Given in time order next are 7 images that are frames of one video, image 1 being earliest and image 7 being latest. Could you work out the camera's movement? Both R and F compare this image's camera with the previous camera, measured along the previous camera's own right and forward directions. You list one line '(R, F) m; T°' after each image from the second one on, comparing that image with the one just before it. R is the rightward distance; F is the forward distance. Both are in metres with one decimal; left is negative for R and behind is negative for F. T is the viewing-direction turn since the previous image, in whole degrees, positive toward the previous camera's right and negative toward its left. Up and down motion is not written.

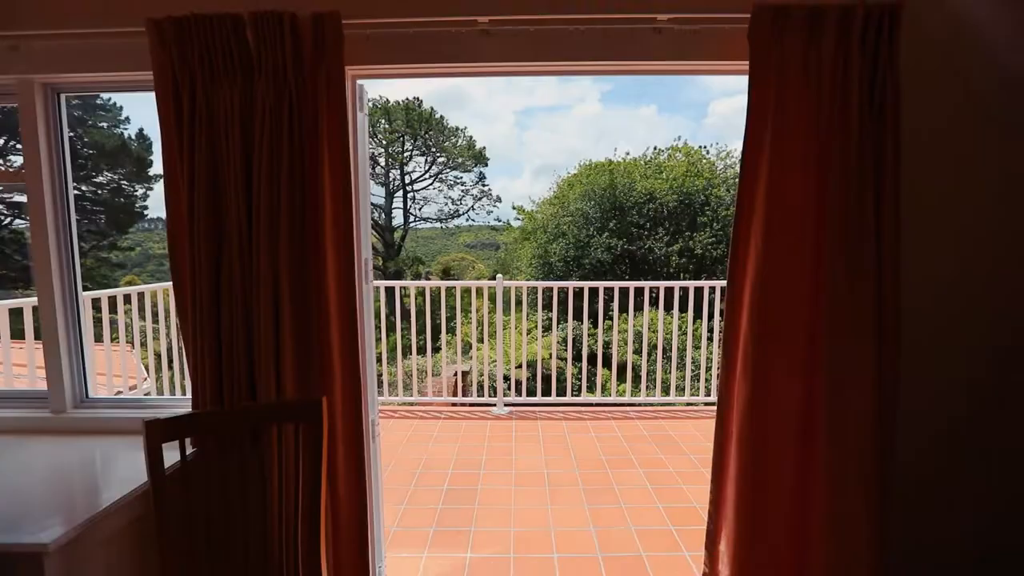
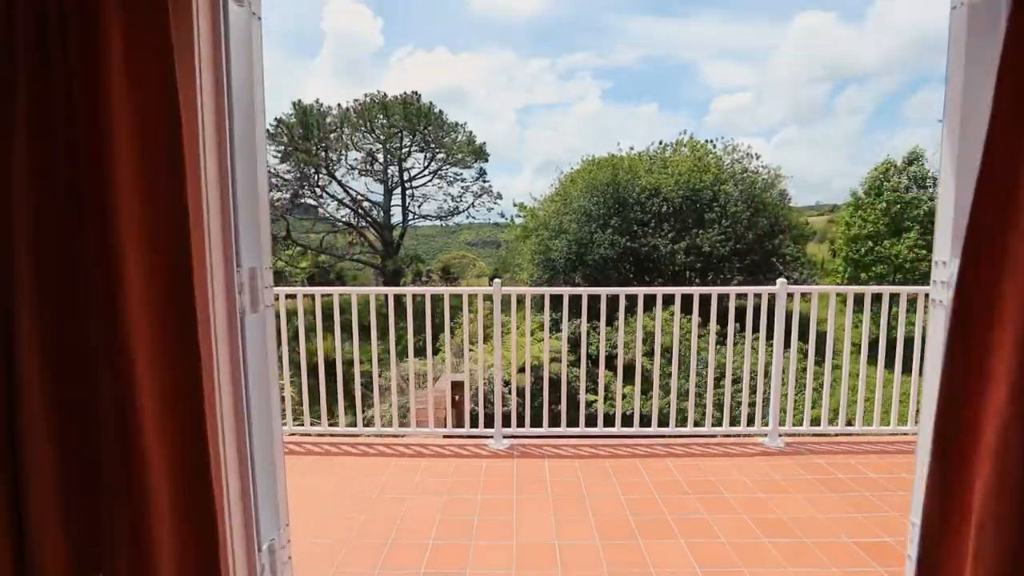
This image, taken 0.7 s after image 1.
(0.0, +0.4) m; 0°
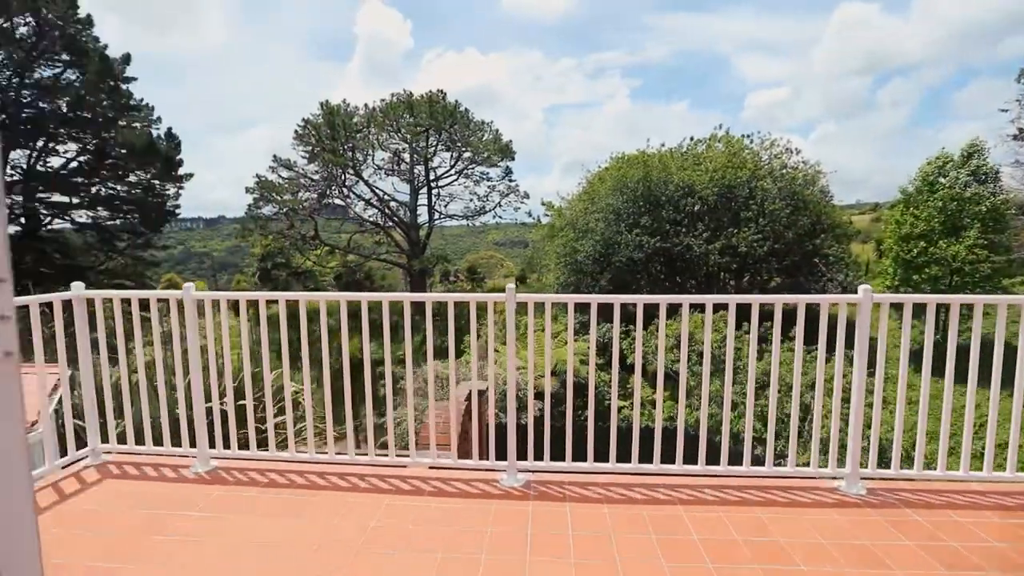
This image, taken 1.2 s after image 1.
(0.0, +0.3) m; -3°
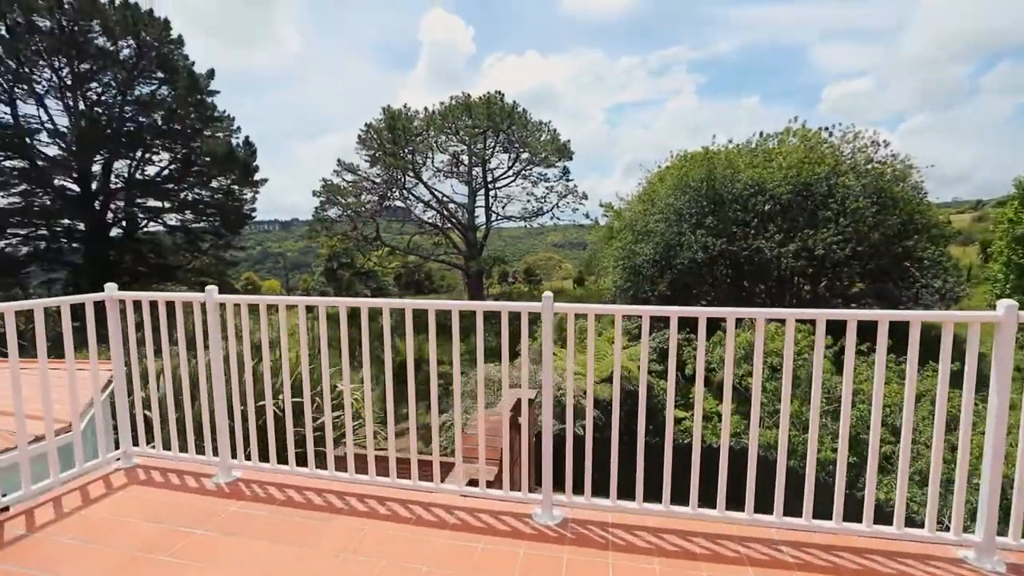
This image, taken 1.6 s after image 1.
(+0.1, +0.2) m; -7°
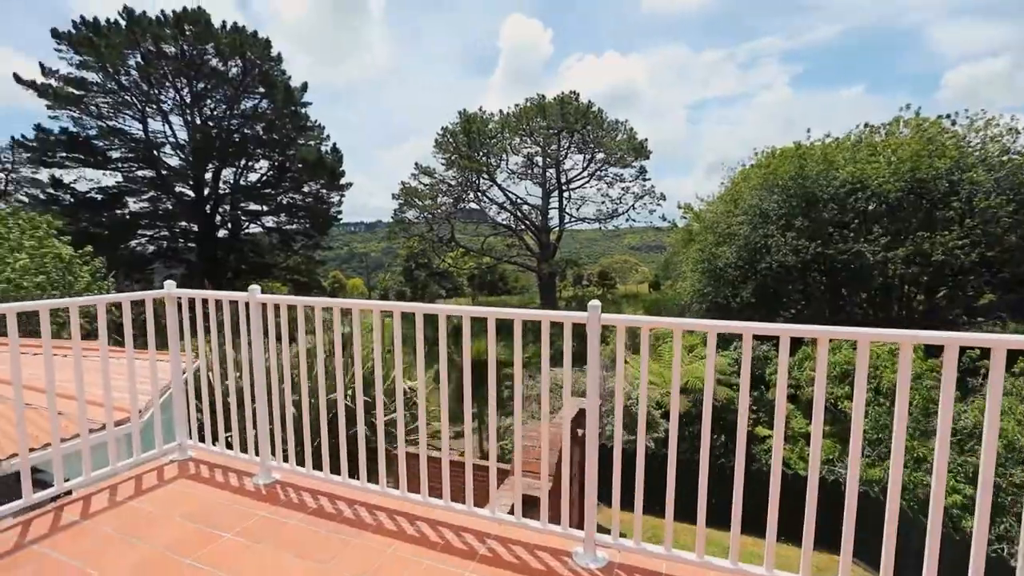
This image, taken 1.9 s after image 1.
(+0.1, +0.2) m; -9°
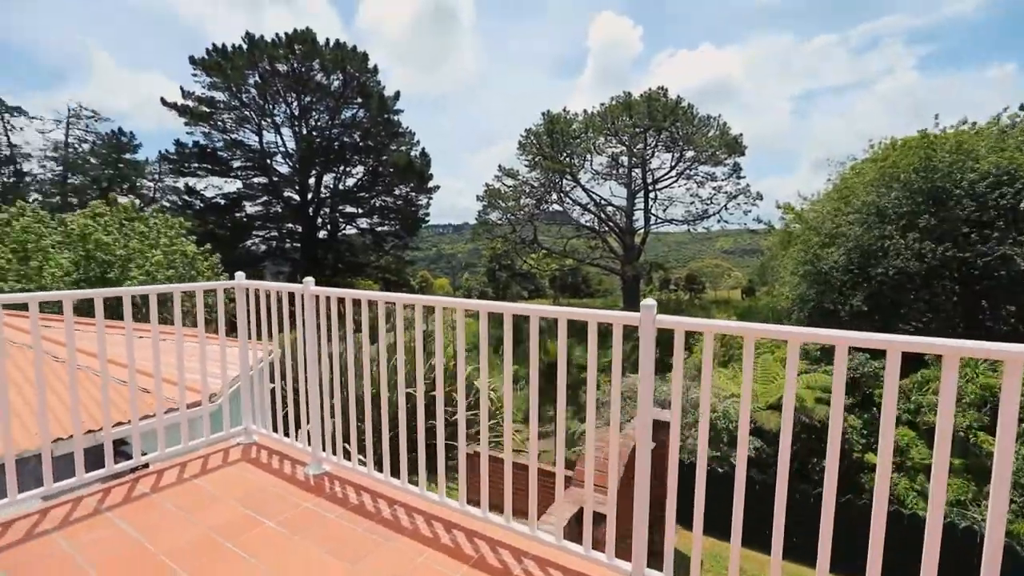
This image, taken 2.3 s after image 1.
(+0.1, +0.1) m; -10°
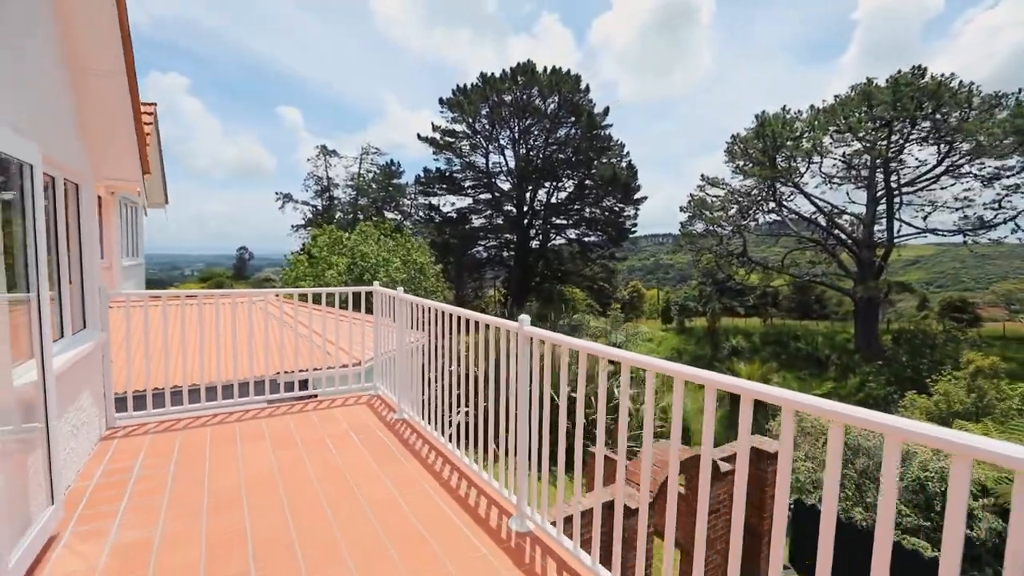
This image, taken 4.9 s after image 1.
(+1.0, -0.4) m; -25°
